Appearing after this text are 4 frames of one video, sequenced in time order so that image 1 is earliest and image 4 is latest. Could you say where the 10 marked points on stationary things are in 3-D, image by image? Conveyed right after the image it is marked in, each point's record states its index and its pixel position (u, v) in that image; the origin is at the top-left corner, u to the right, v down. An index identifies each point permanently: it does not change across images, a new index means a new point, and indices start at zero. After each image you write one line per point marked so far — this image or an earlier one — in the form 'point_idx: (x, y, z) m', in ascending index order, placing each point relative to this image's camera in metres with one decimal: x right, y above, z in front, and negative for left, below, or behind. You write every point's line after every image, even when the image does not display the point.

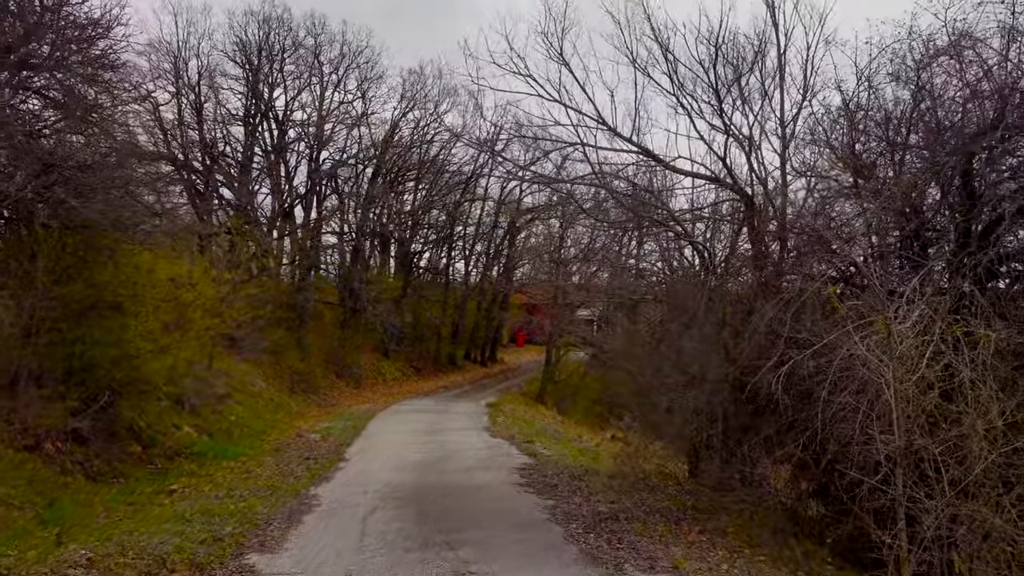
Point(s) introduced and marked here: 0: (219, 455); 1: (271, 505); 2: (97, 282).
0: (-5.2, -2.9, +13.8) m
1: (-2.7, -2.4, +8.8) m
2: (-6.1, +0.1, +11.3) m
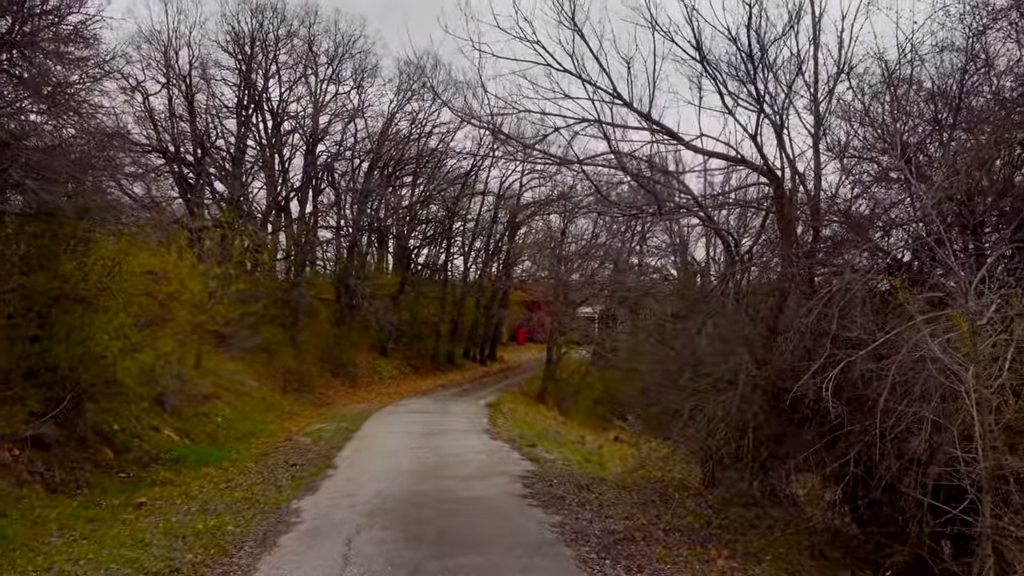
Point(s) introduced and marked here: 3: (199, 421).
0: (-5.2, -2.8, +12.8) m
1: (-2.7, -2.4, +7.8) m
2: (-6.0, +0.2, +10.4) m
3: (-6.5, -2.7, +16.1) m
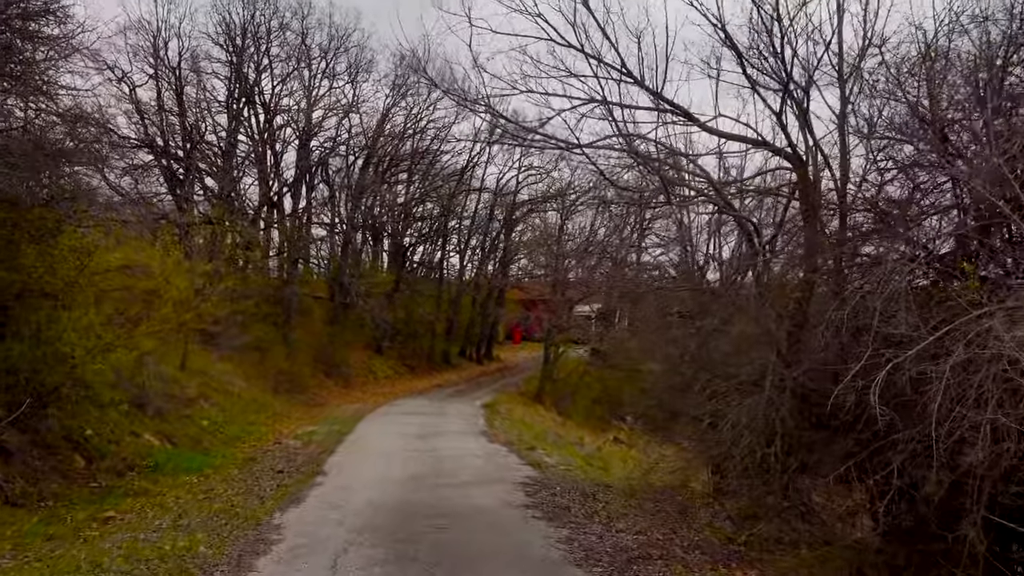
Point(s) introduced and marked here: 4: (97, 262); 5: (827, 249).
0: (-5.2, -2.8, +12.1) m
1: (-2.6, -2.3, +7.1) m
2: (-6.0, +0.3, +9.6) m
3: (-6.5, -2.7, +15.3) m
4: (-5.6, +0.4, +10.5) m
5: (+3.0, +0.4, +7.5) m
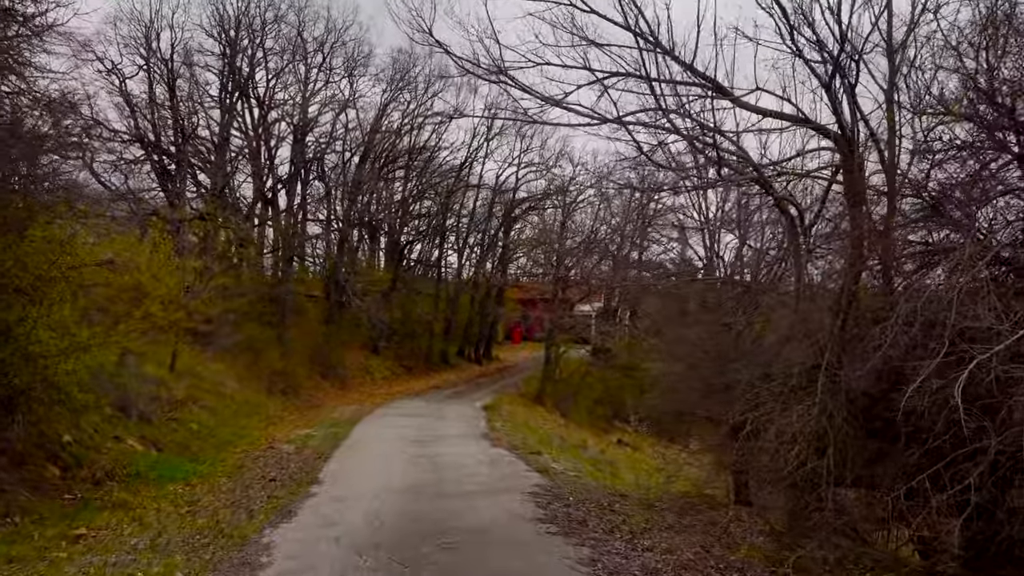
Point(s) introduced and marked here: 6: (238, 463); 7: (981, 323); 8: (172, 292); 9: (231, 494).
0: (-5.0, -2.7, +11.3) m
1: (-2.5, -2.2, +6.3) m
2: (-5.9, +0.3, +8.8) m
3: (-6.4, -2.6, +14.5) m
4: (-5.4, +0.4, +9.7) m
5: (+3.2, +0.4, +6.8) m
6: (-4.7, -3.0, +13.5) m
7: (+3.2, -0.2, +5.4) m
8: (-8.0, -0.1, +18.4) m
9: (-3.7, -2.7, +10.2) m
